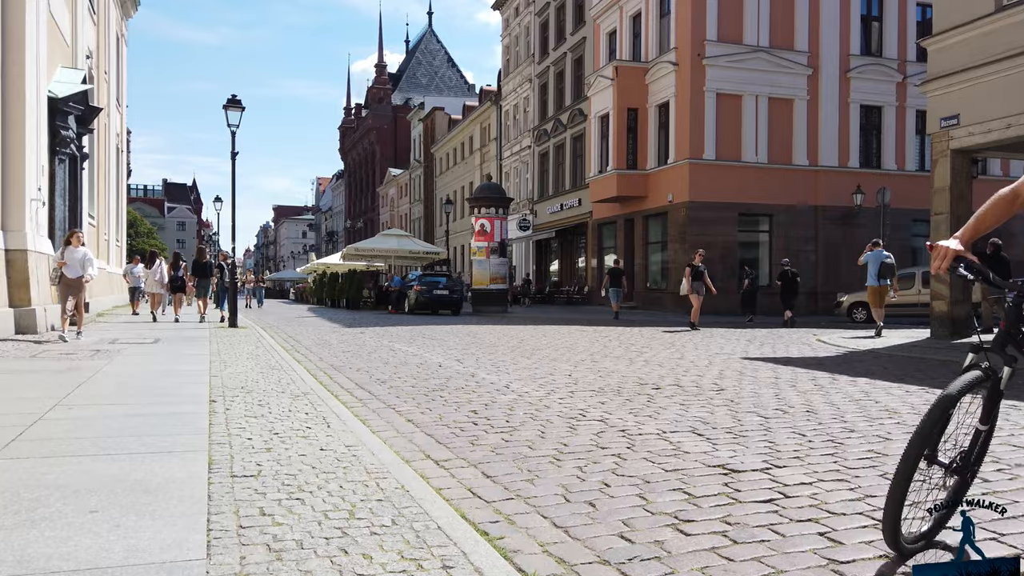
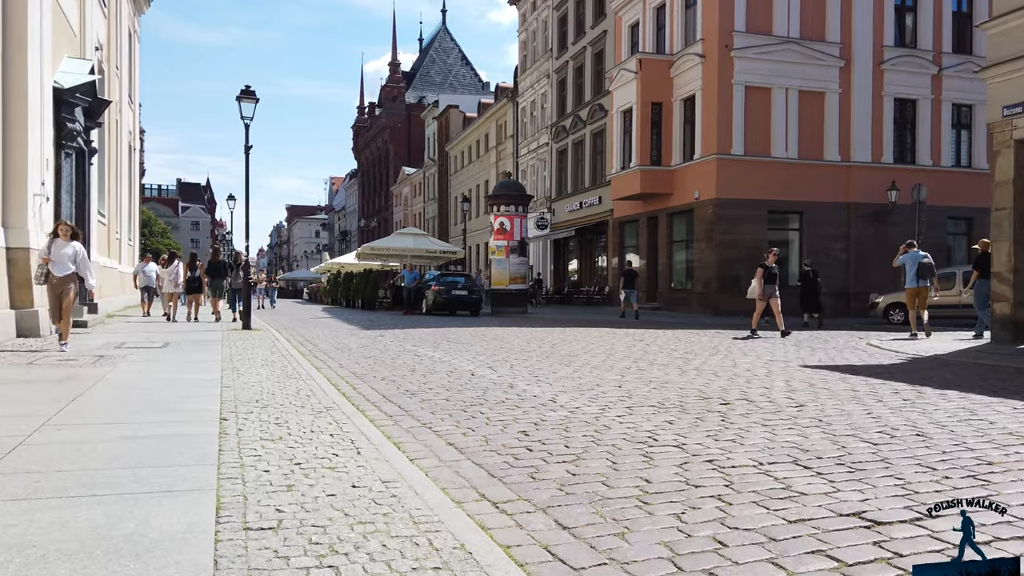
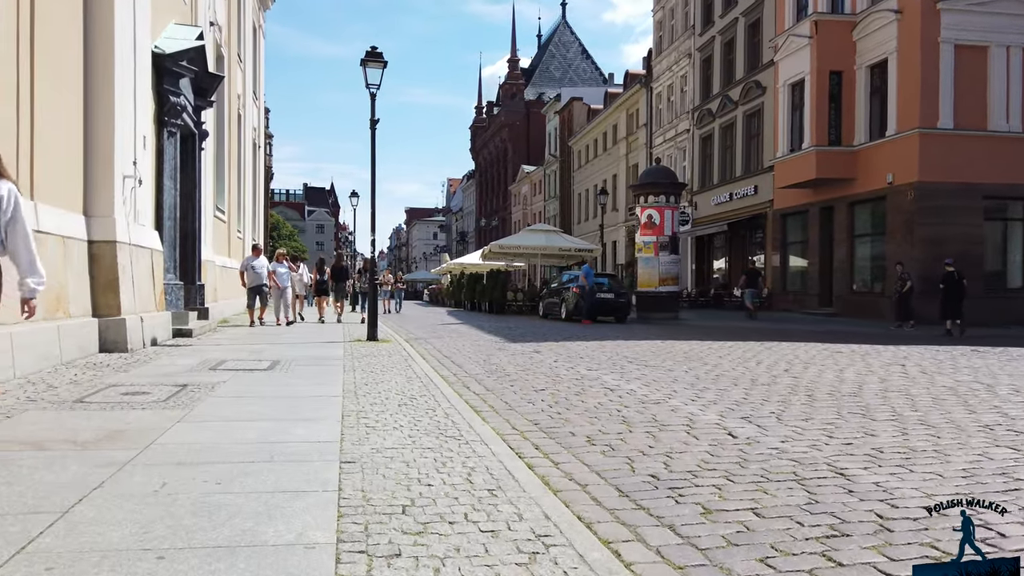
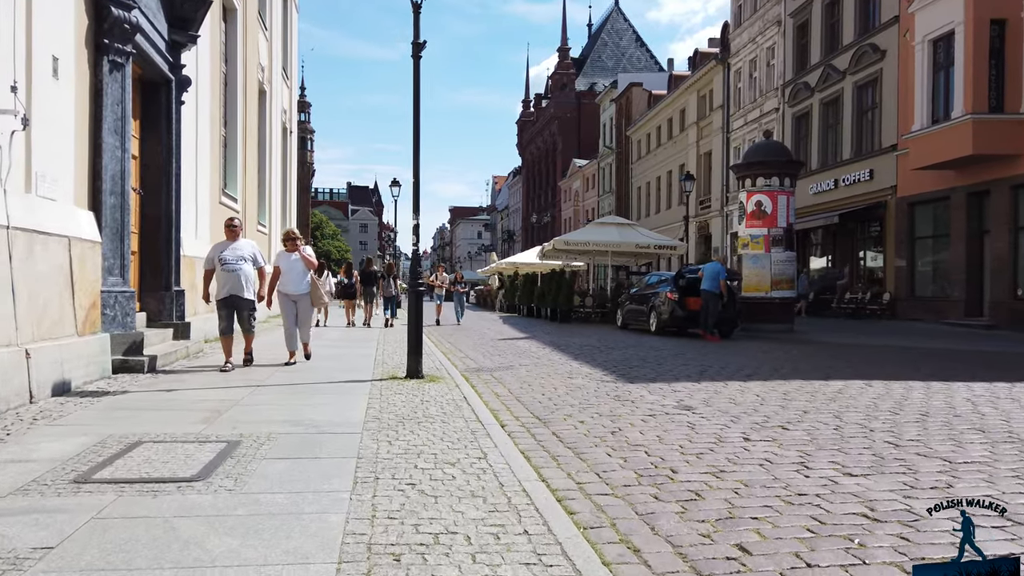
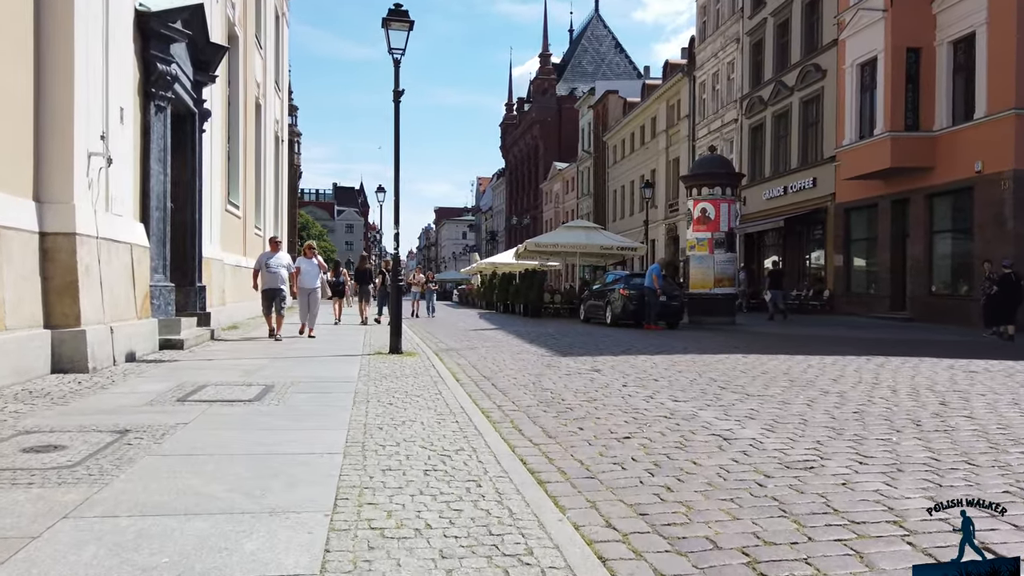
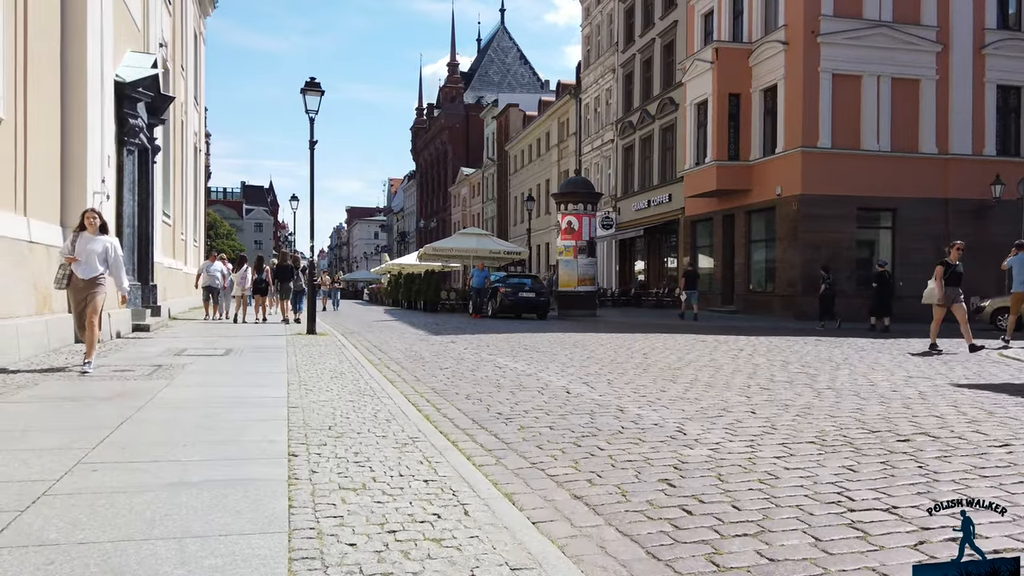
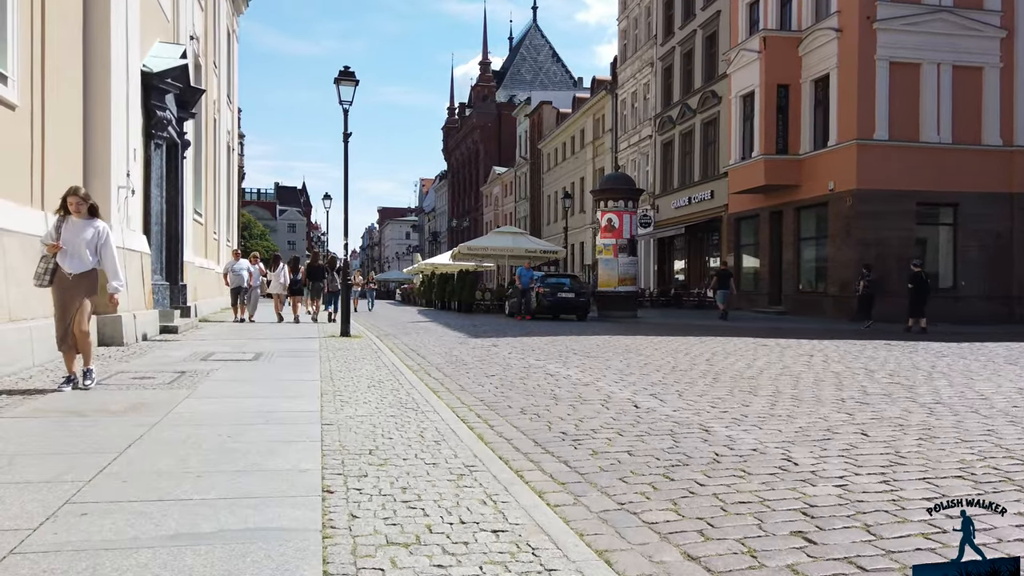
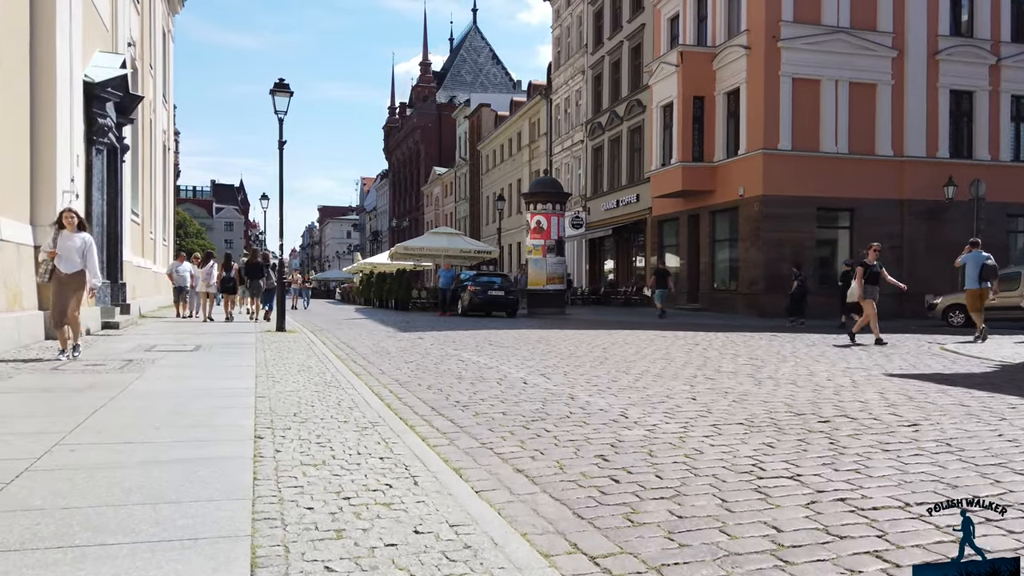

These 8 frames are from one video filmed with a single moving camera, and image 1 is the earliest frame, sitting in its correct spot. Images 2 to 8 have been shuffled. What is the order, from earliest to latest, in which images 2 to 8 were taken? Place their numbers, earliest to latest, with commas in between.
2, 8, 6, 7, 3, 5, 4
